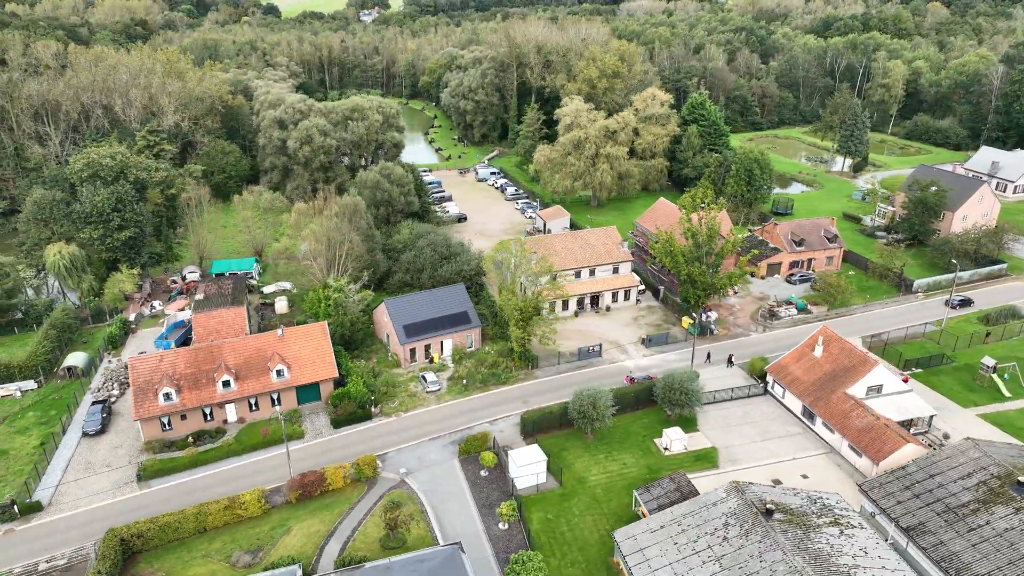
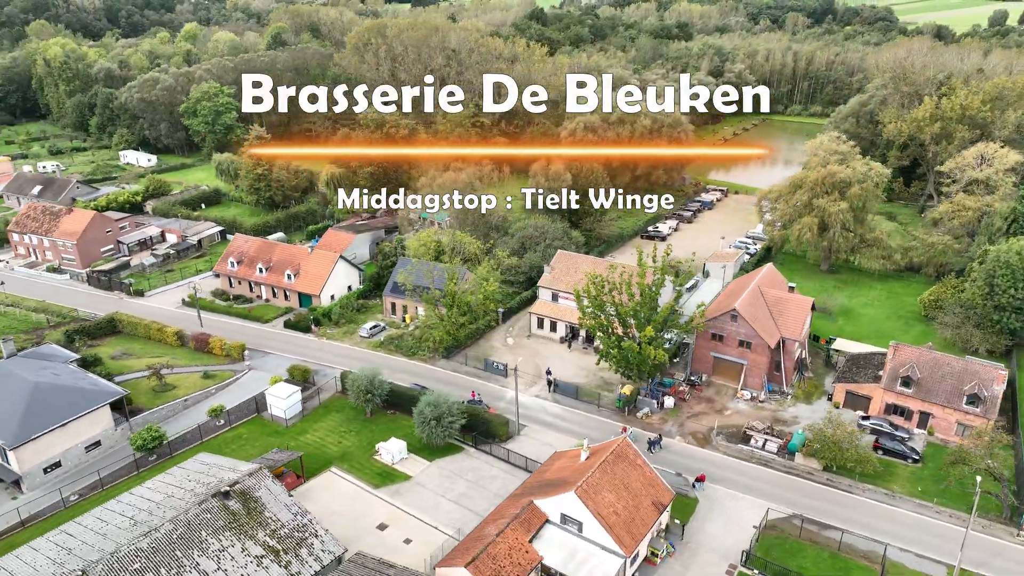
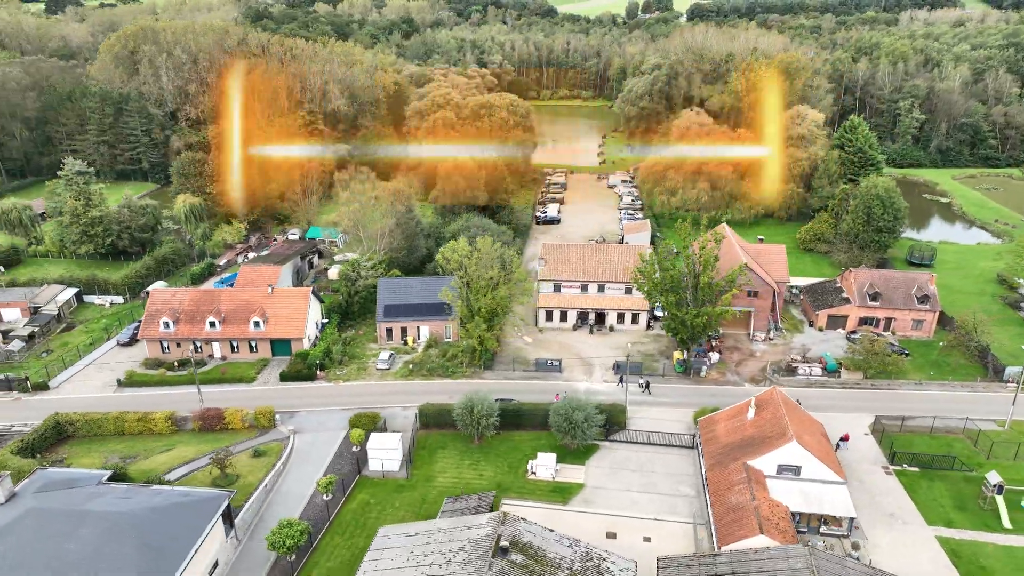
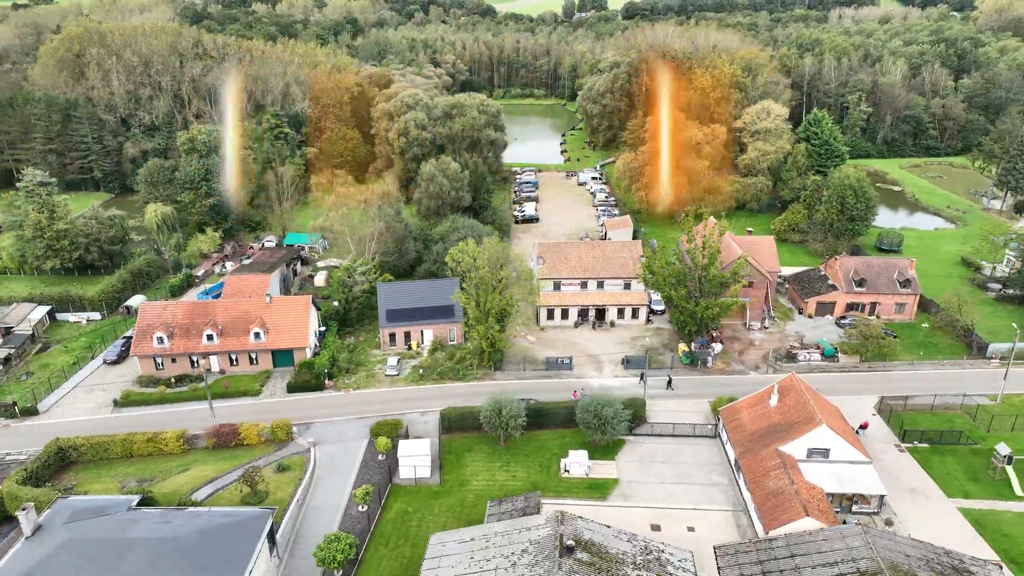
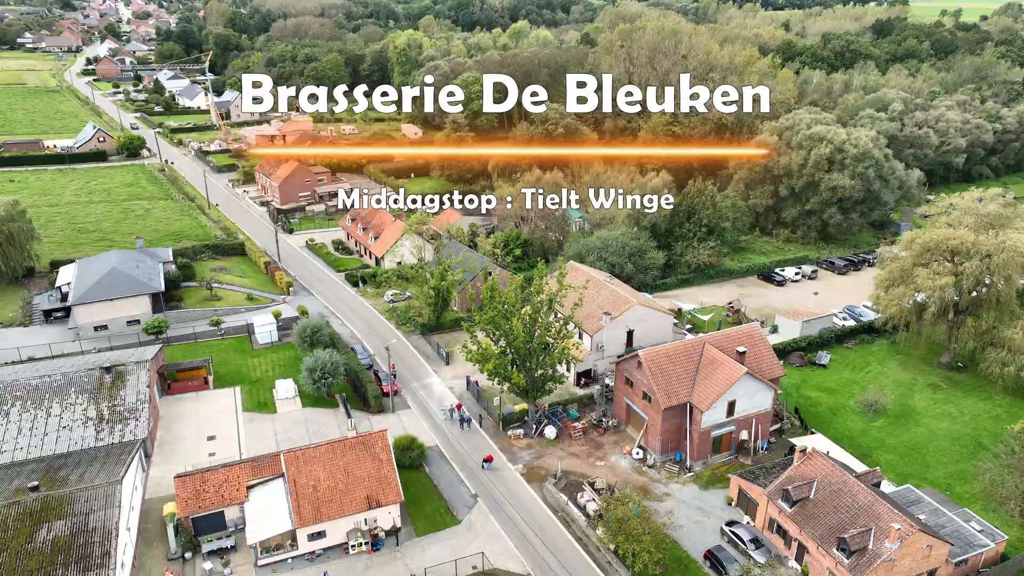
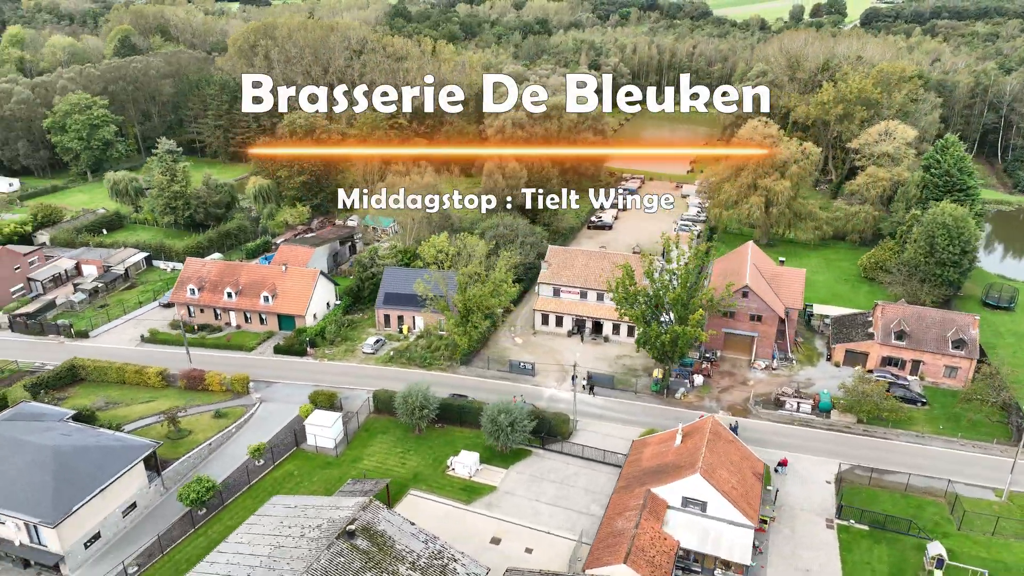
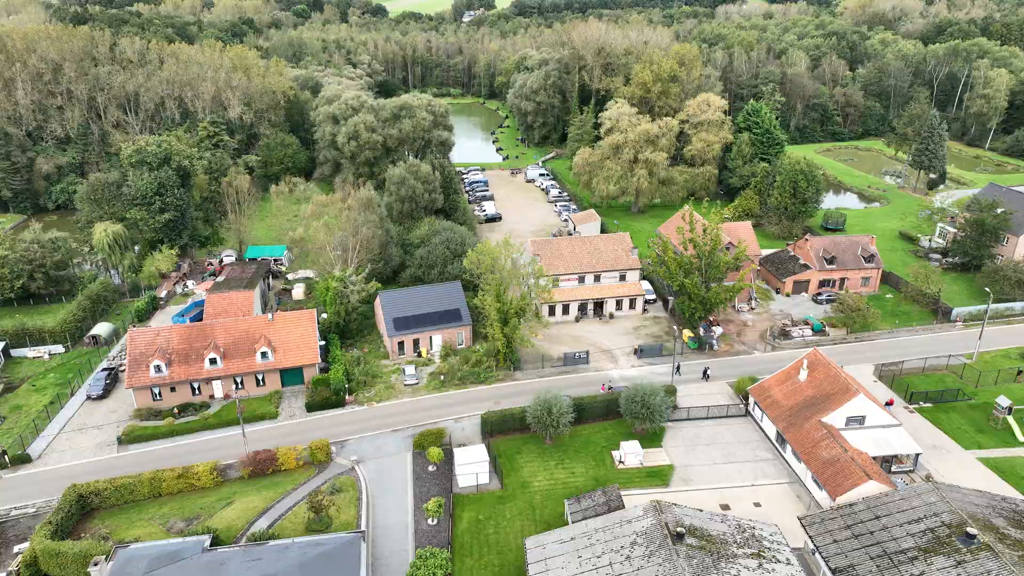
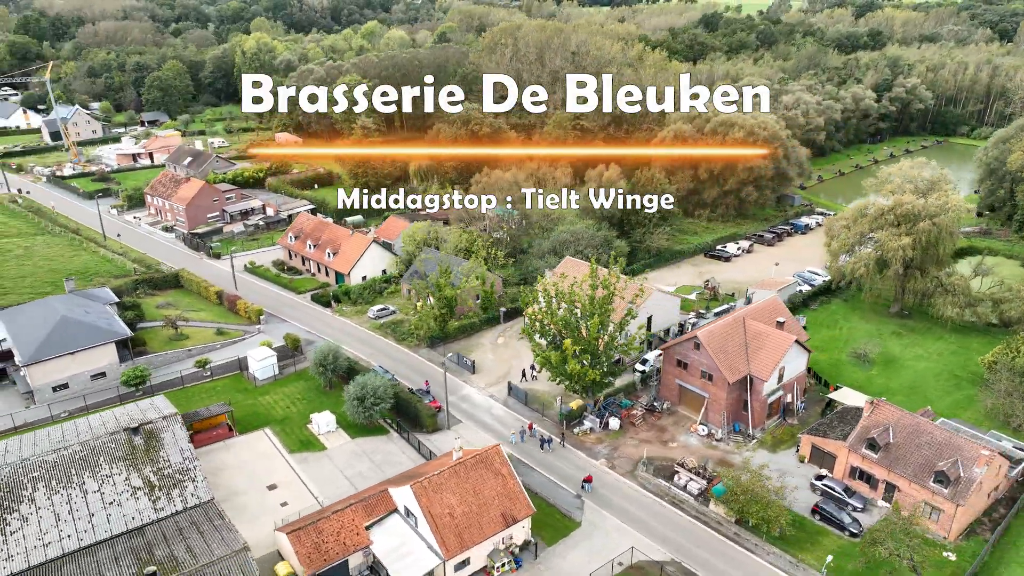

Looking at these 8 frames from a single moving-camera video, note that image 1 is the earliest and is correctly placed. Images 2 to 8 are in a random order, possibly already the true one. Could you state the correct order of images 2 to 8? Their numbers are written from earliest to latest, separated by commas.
7, 4, 3, 6, 2, 8, 5
